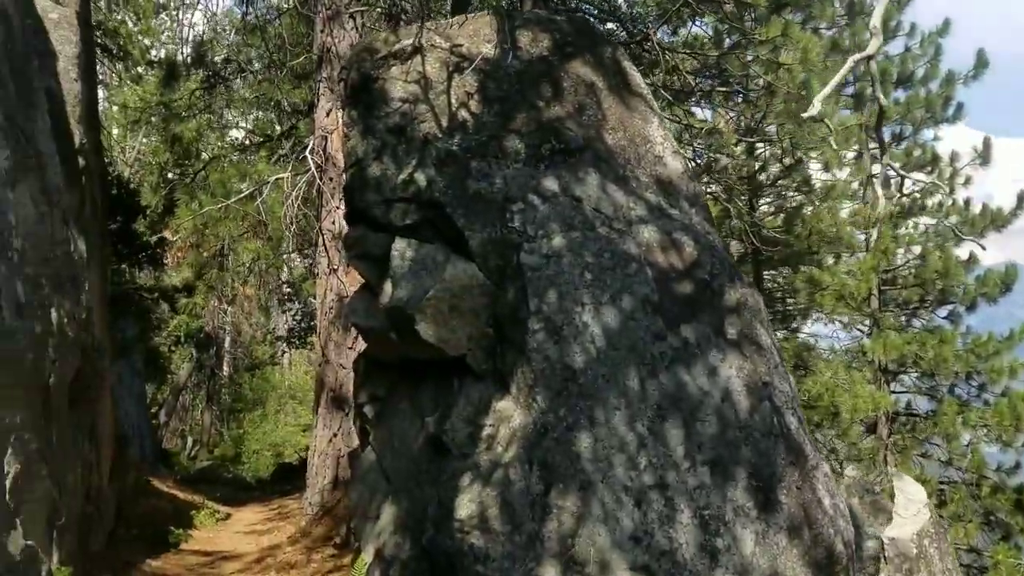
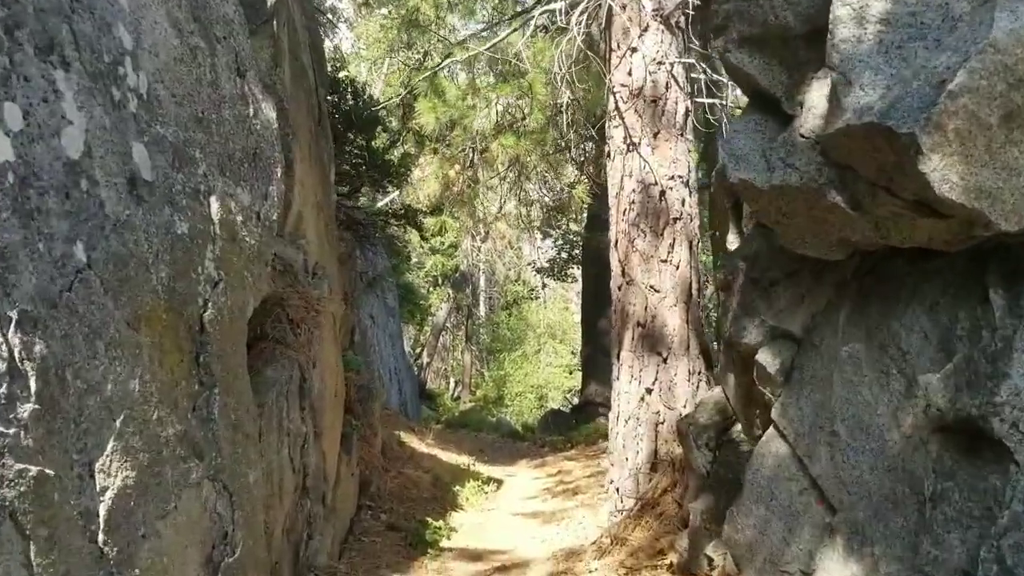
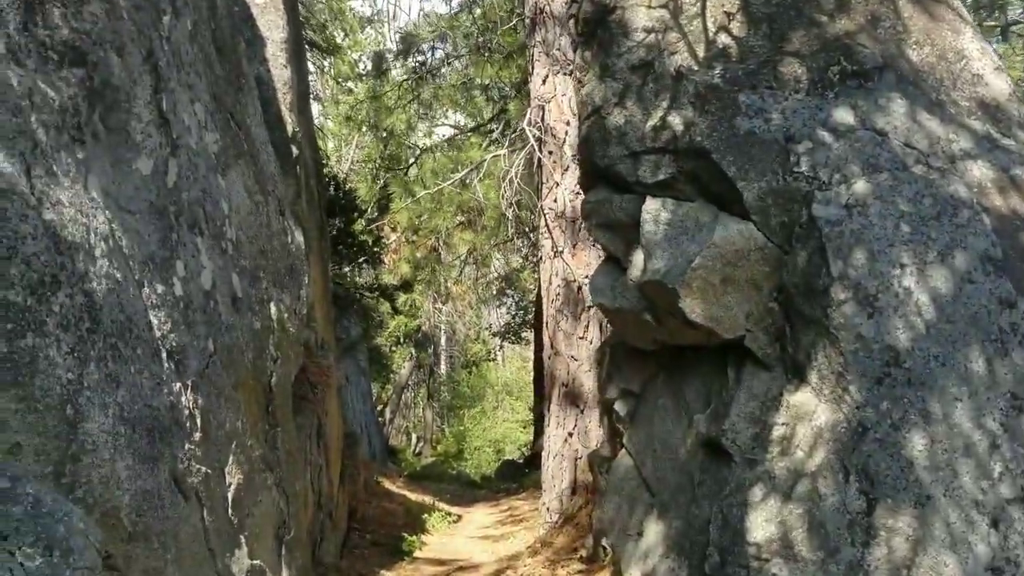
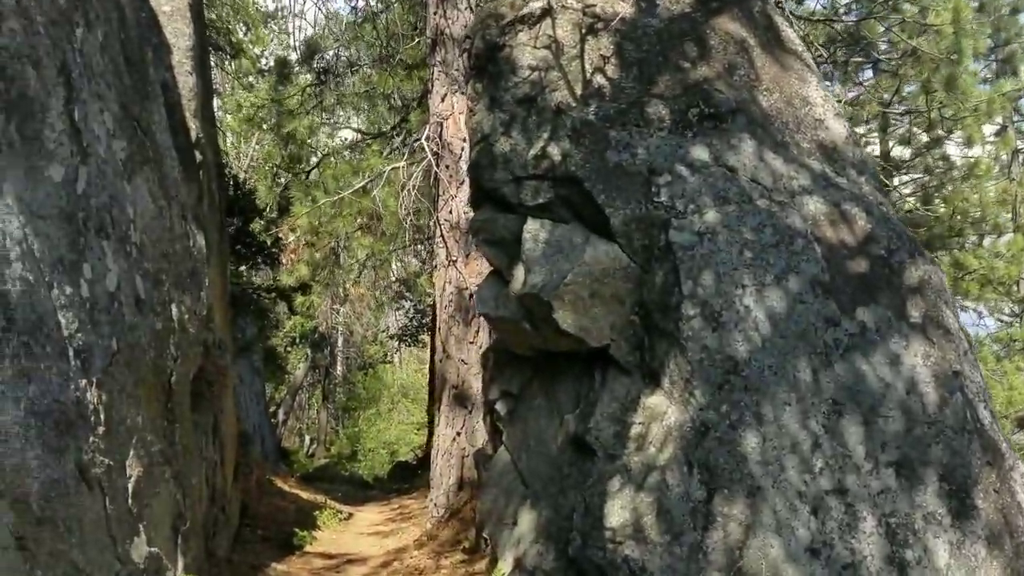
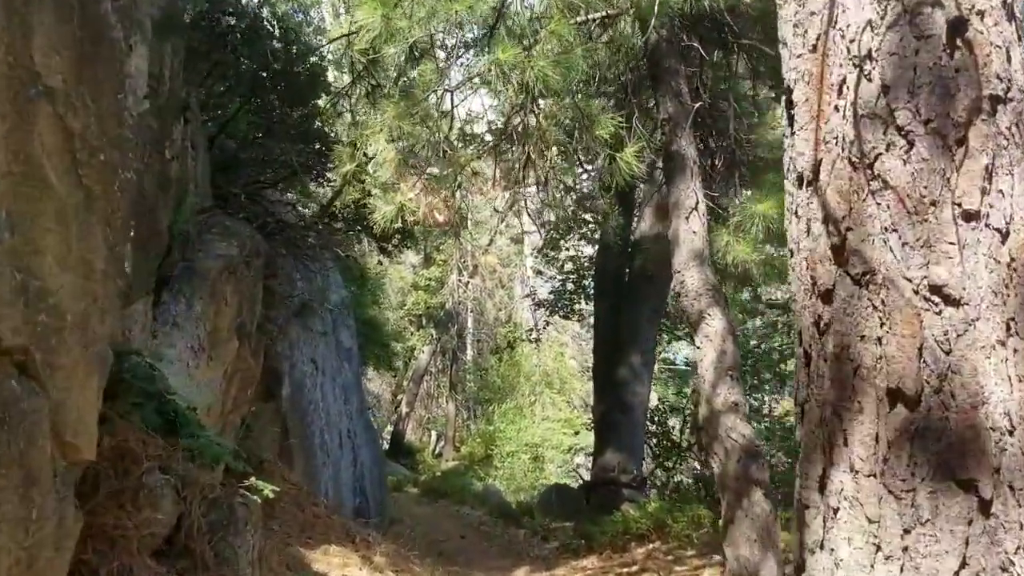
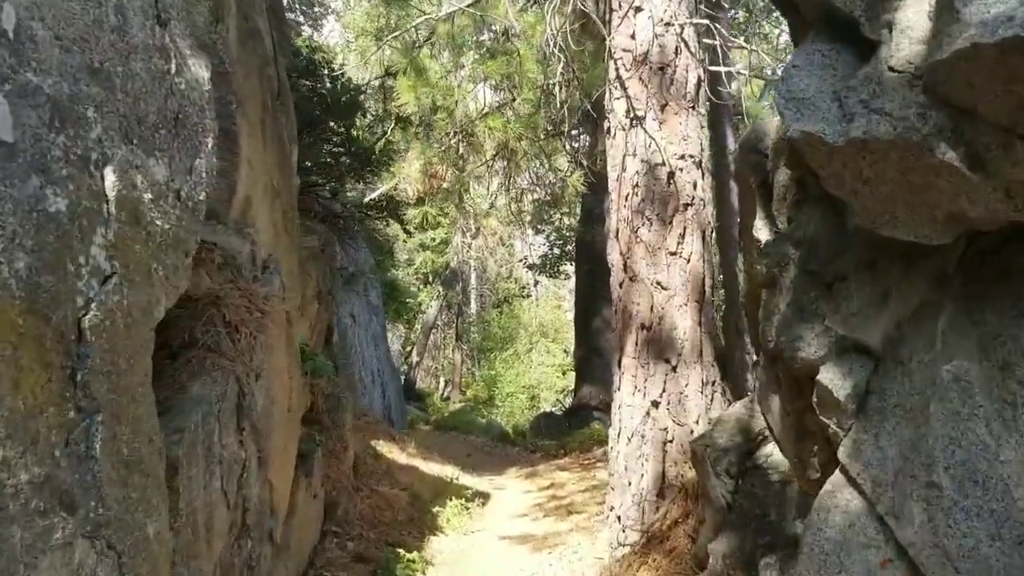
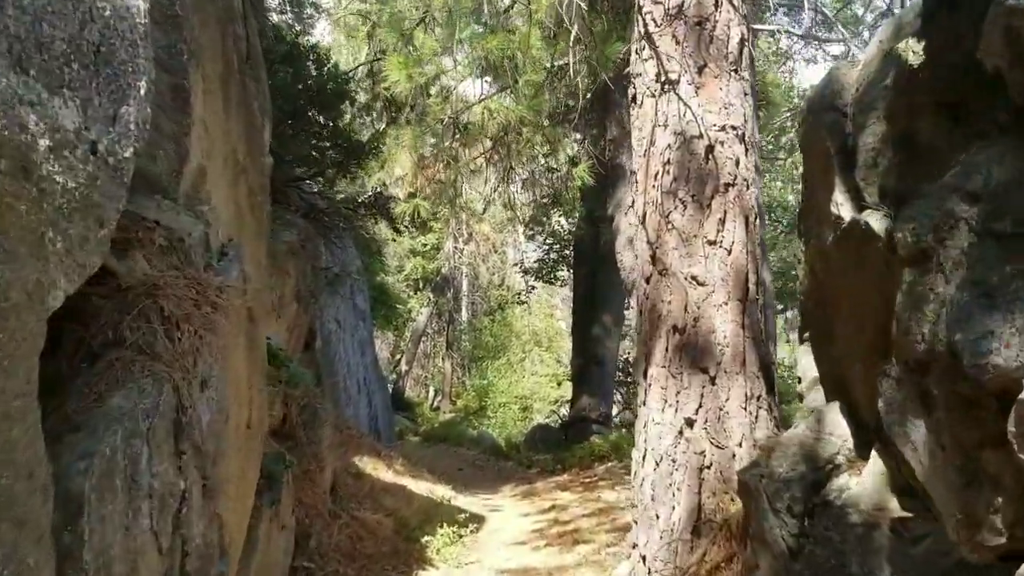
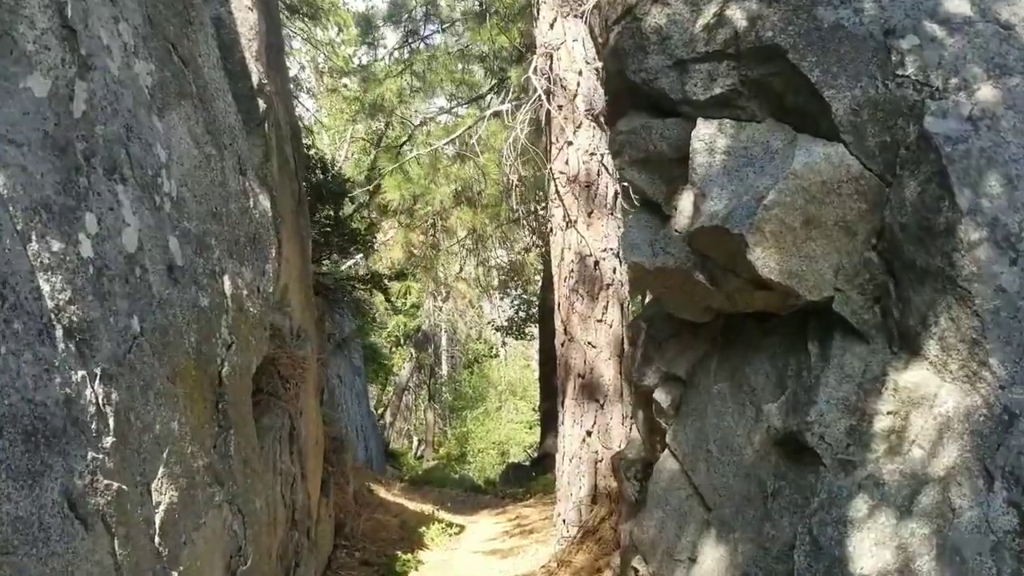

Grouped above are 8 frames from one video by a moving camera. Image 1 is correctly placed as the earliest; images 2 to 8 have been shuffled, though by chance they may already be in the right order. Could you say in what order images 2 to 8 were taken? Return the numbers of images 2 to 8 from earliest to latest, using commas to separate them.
4, 3, 8, 2, 6, 7, 5
